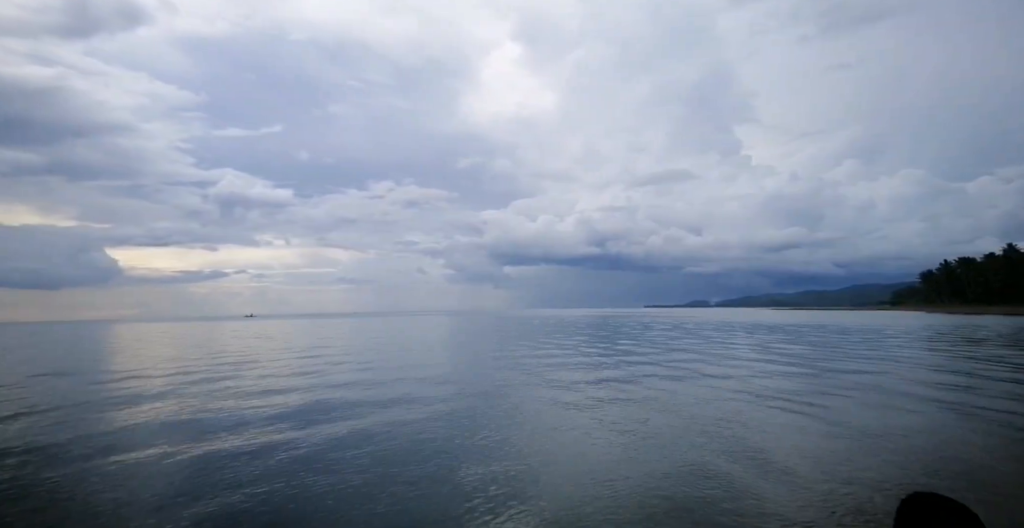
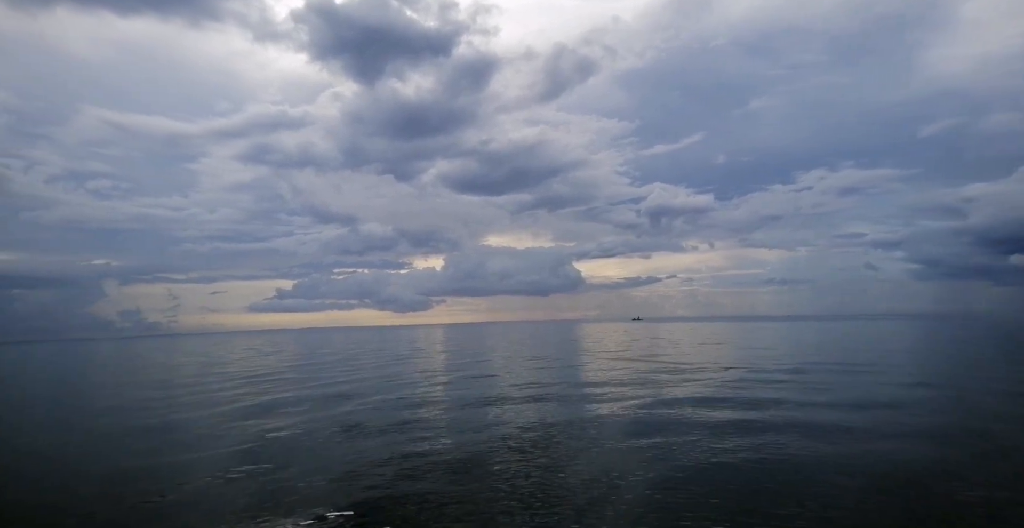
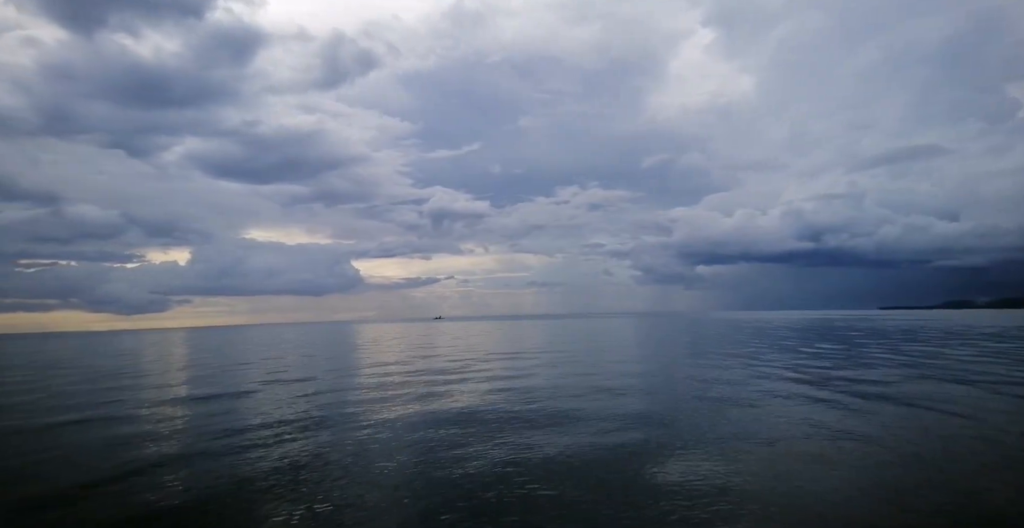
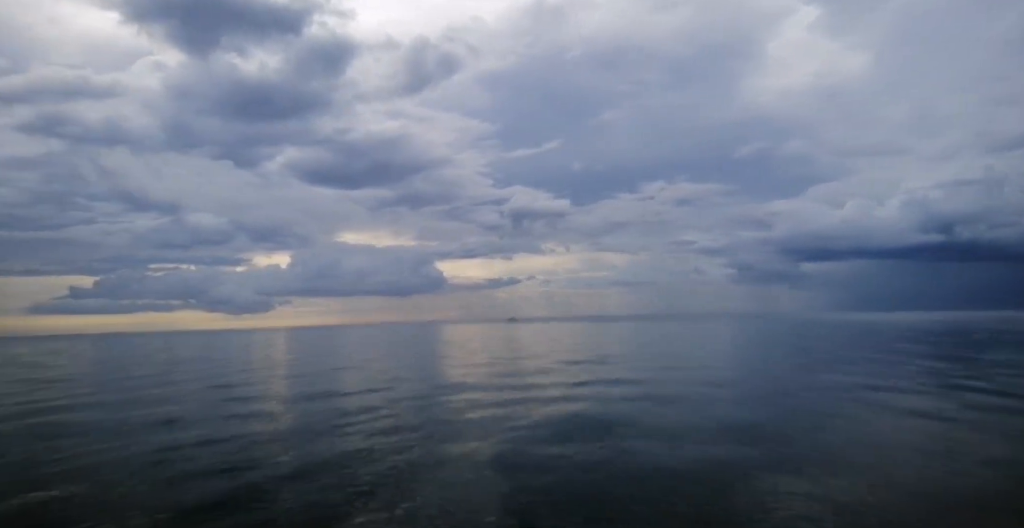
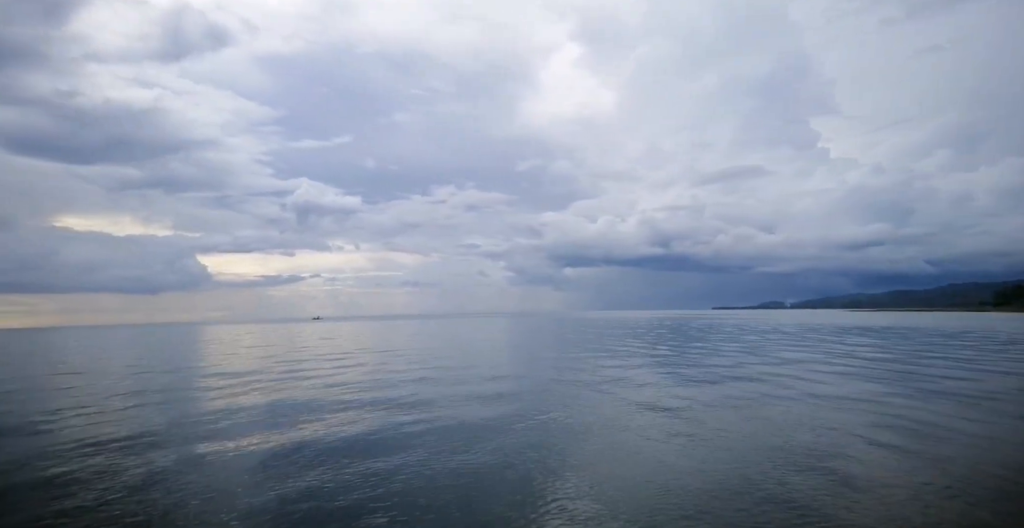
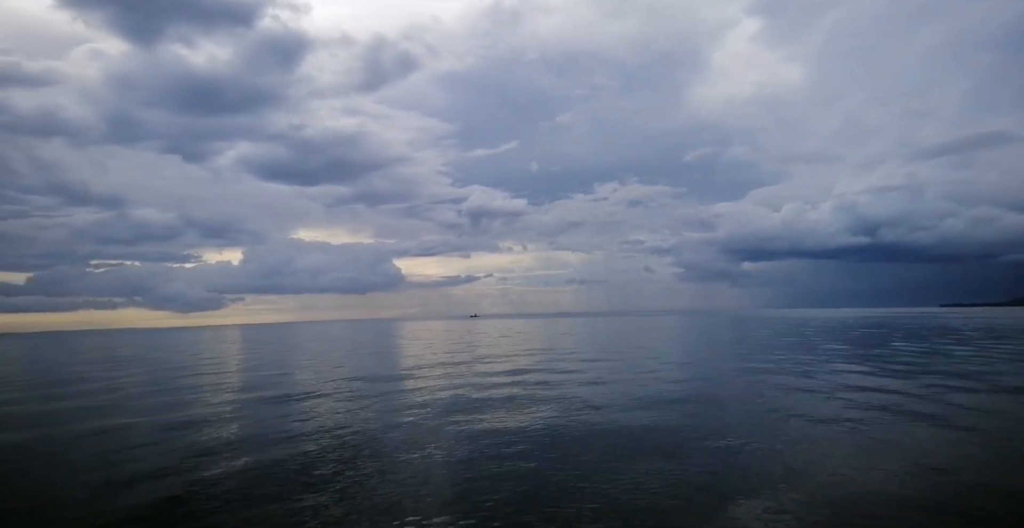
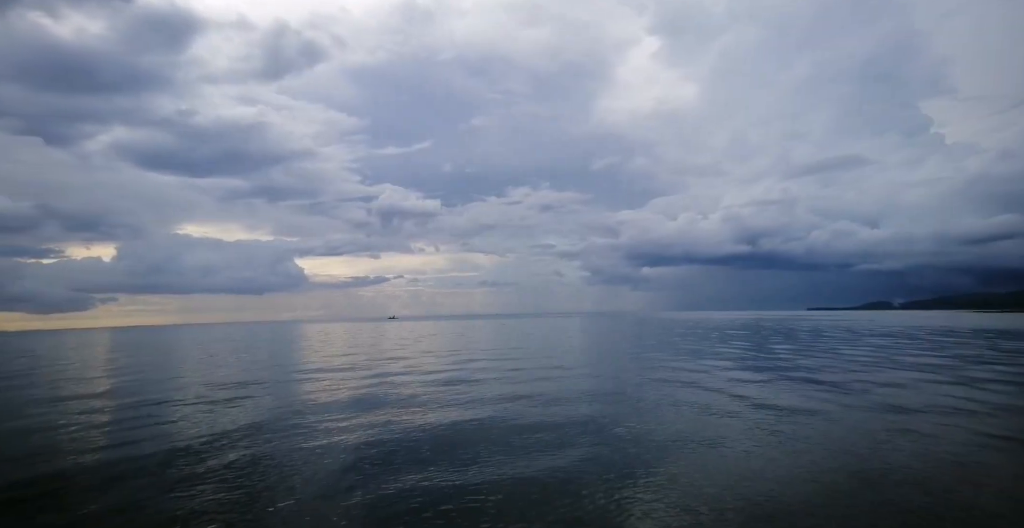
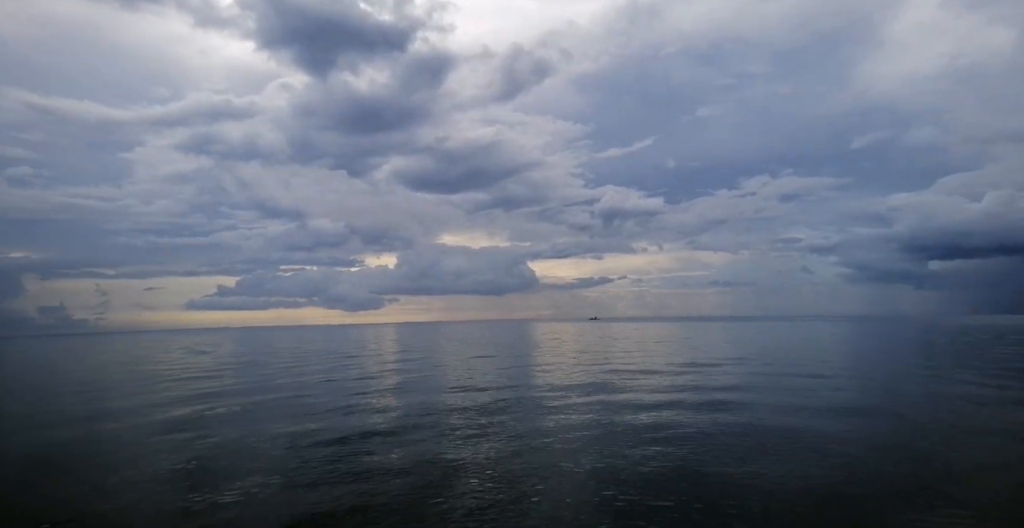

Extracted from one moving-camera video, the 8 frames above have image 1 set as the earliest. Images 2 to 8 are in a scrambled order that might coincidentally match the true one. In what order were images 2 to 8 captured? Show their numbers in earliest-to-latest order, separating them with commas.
5, 7, 3, 6, 4, 8, 2
